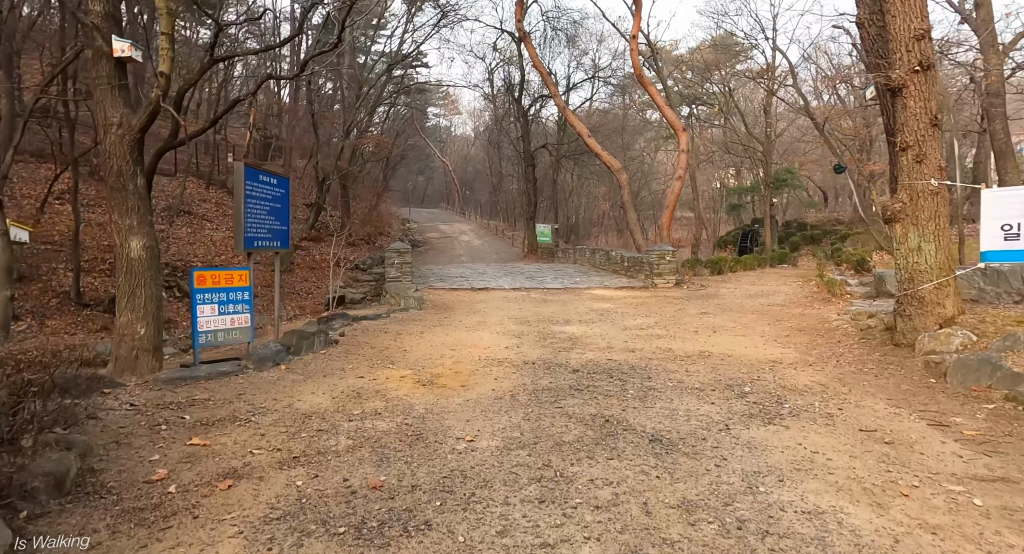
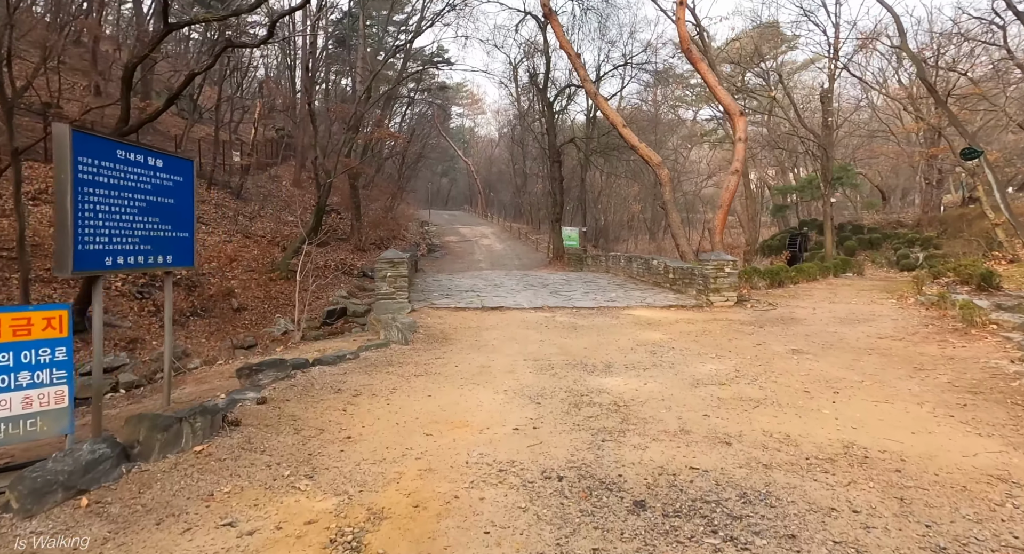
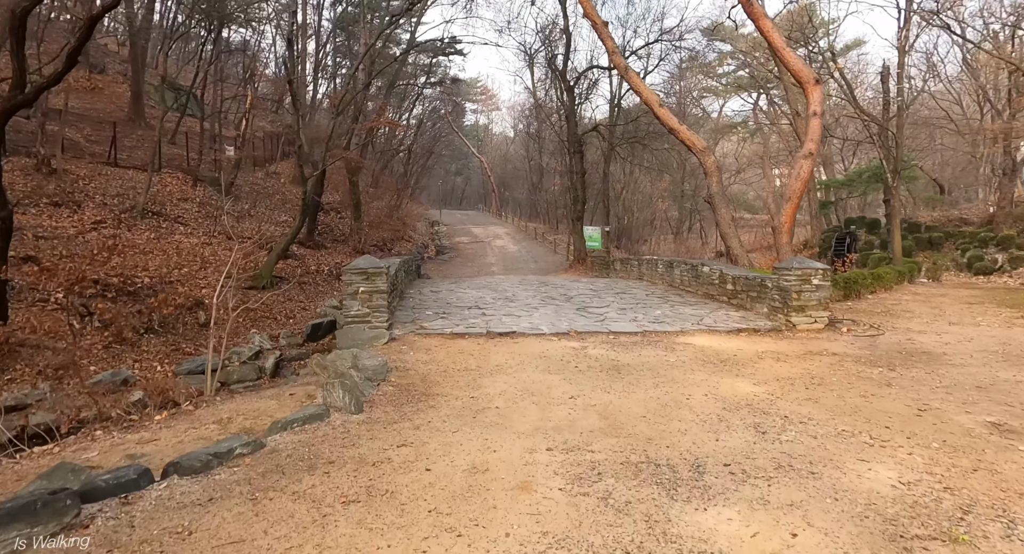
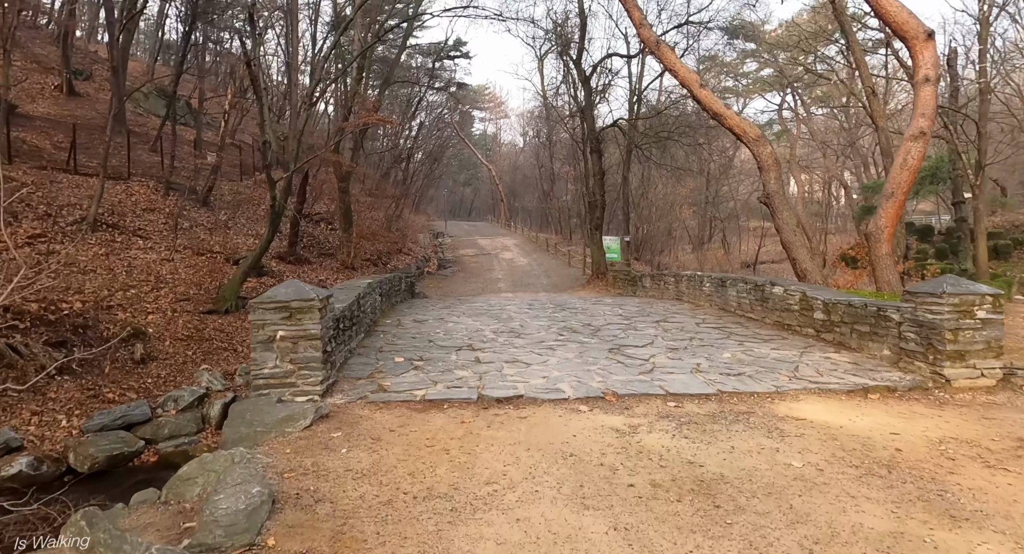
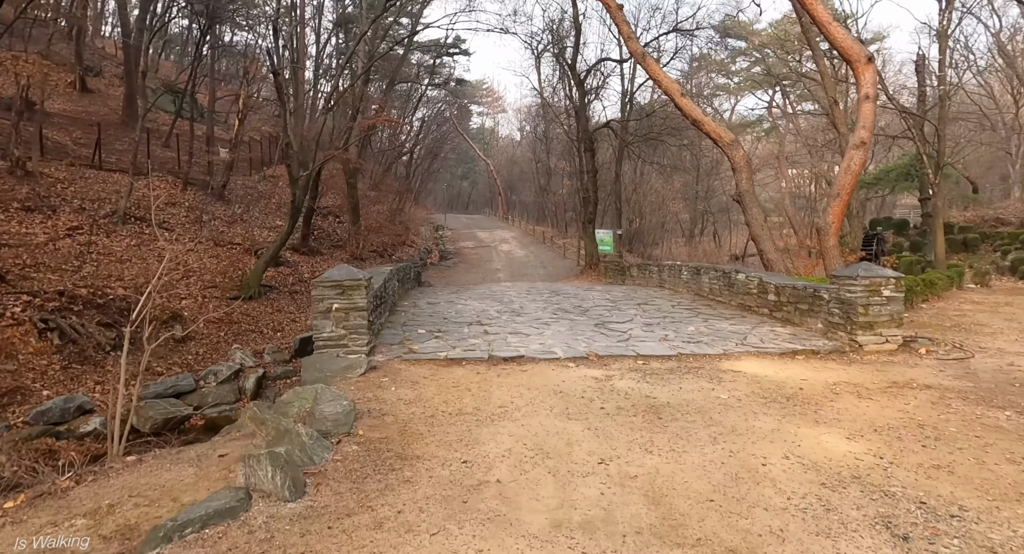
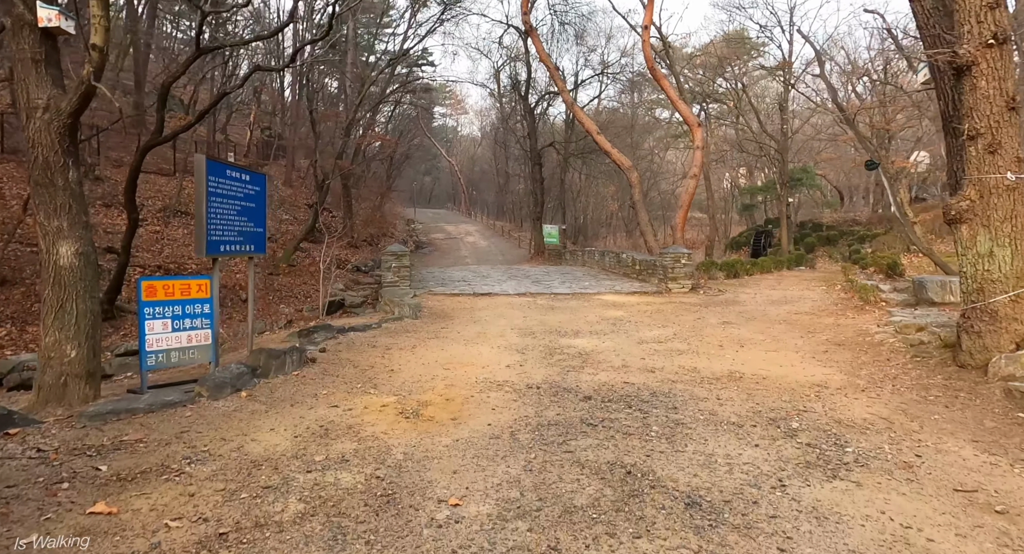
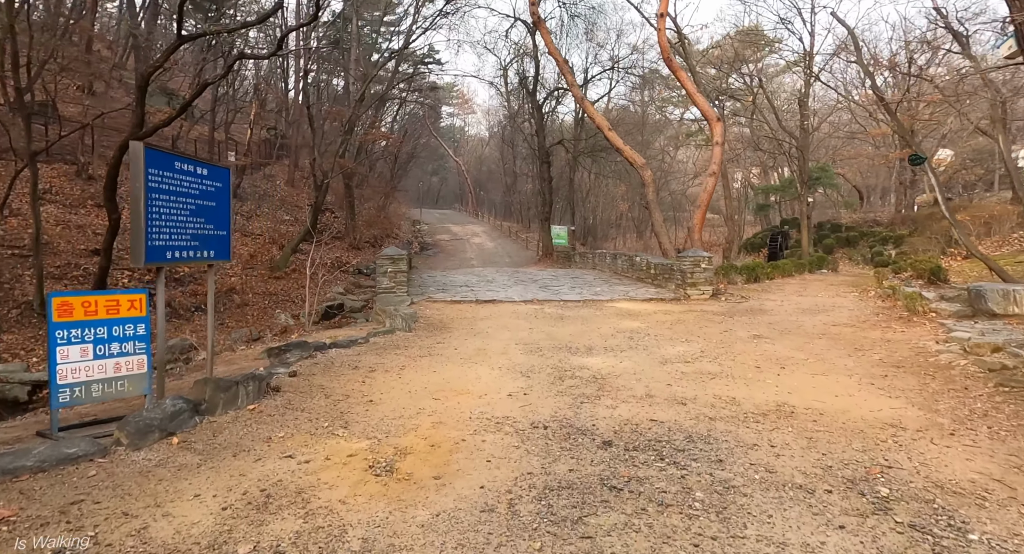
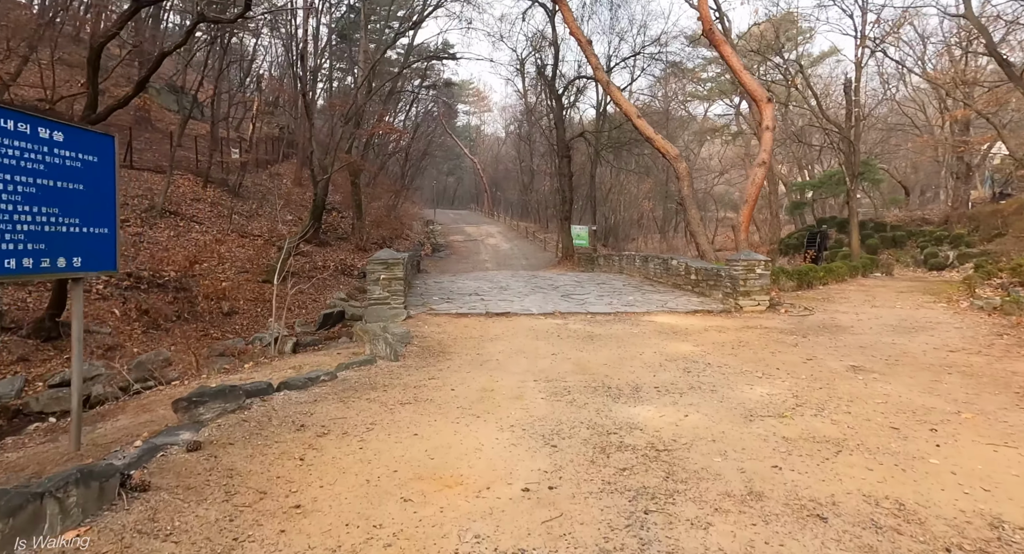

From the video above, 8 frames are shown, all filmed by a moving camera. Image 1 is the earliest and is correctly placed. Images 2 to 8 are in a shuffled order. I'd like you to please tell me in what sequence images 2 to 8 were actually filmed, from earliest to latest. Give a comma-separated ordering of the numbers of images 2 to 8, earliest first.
6, 7, 2, 8, 3, 5, 4
